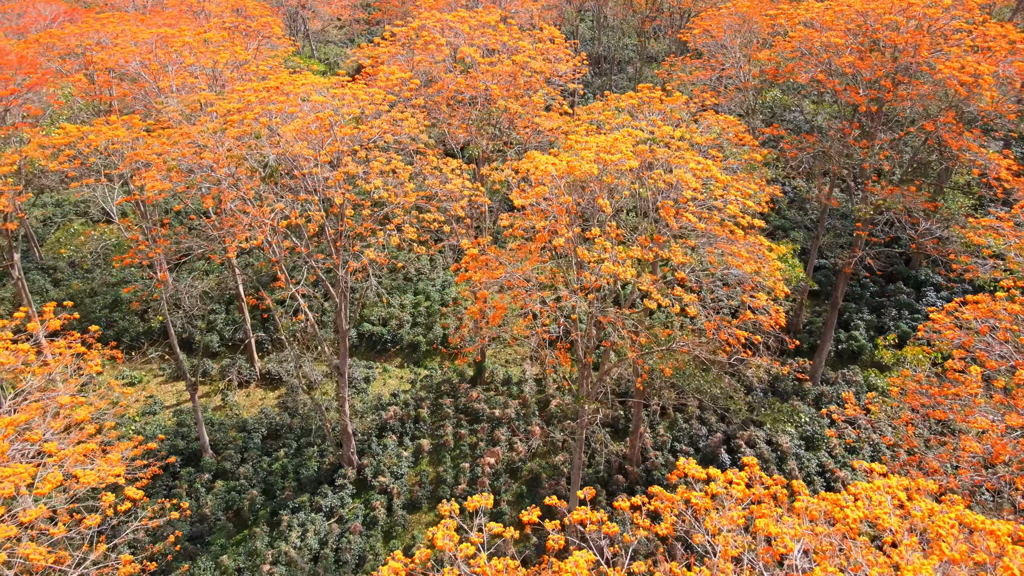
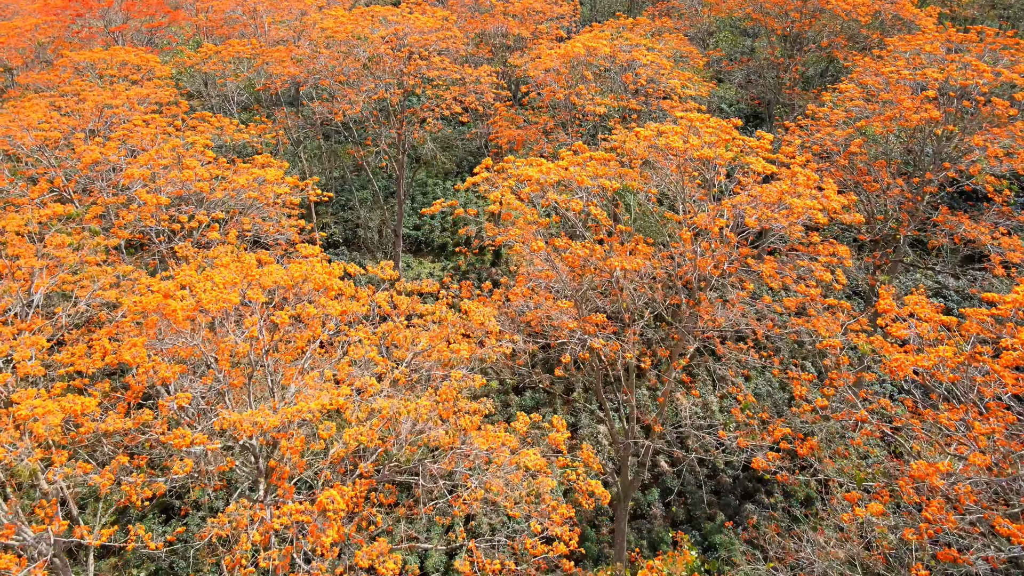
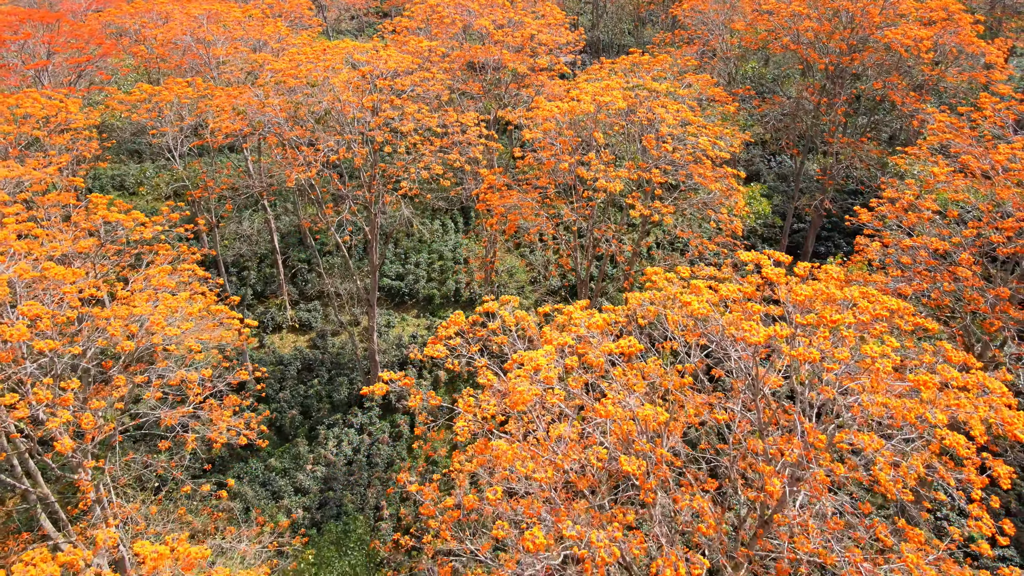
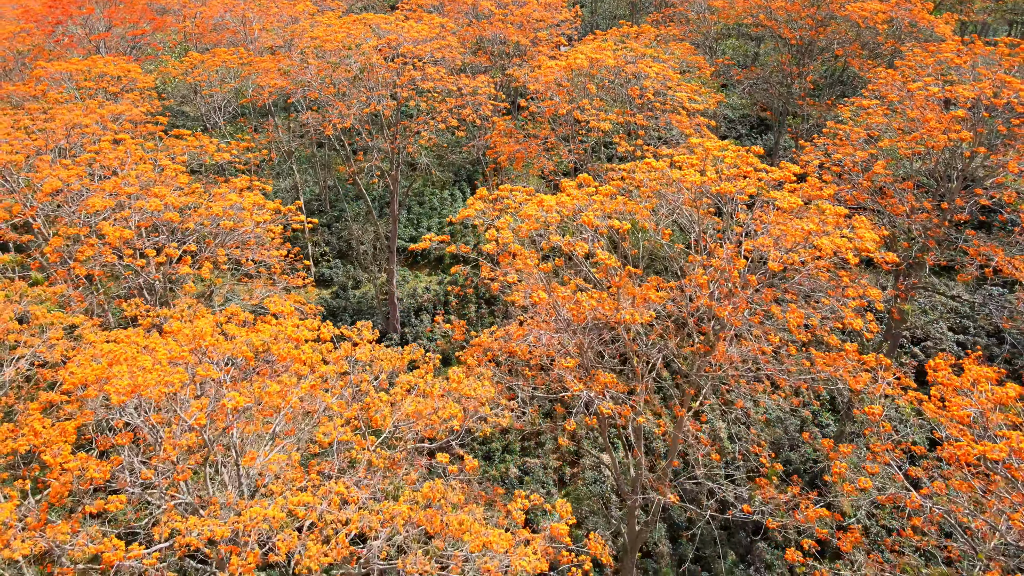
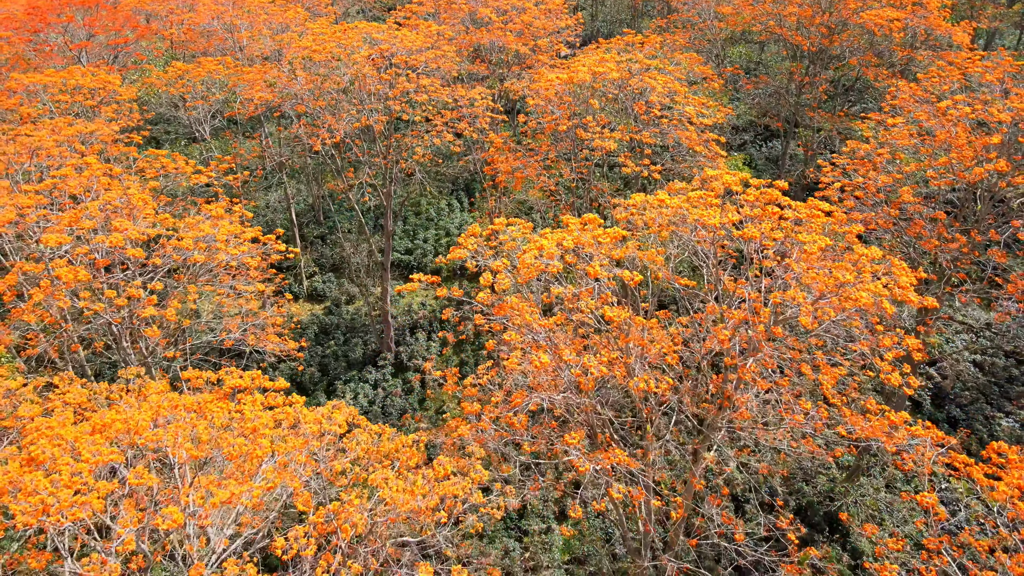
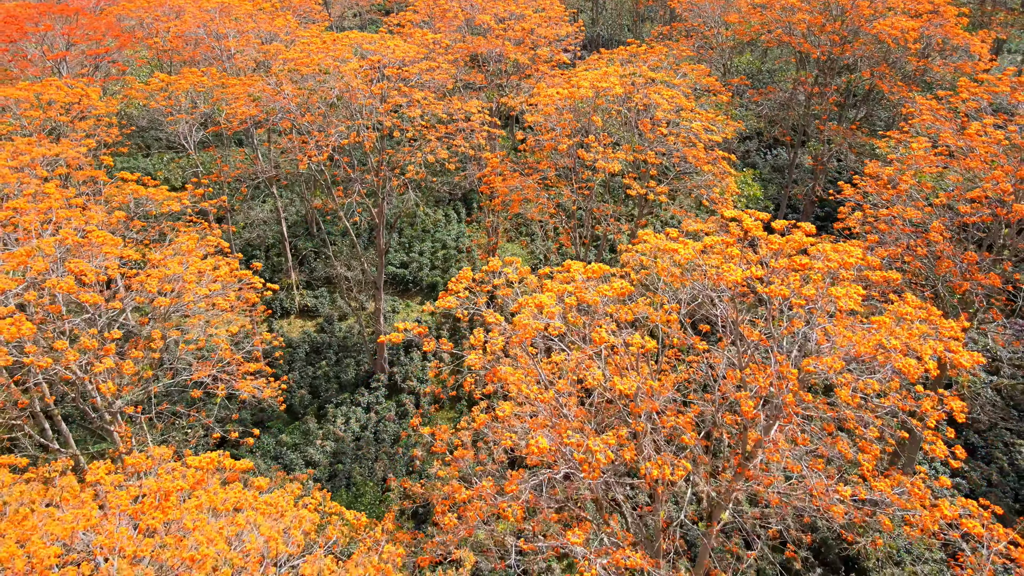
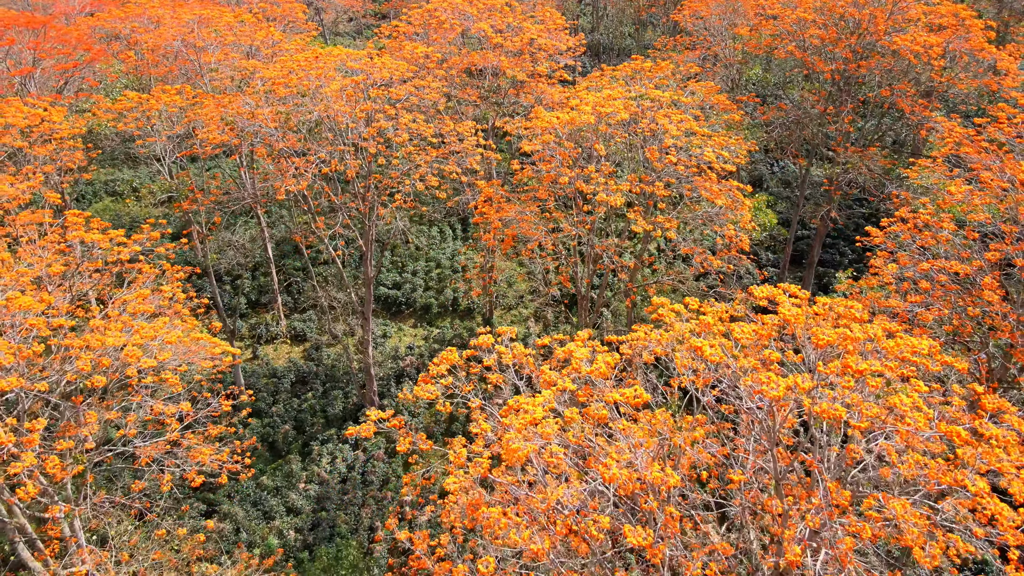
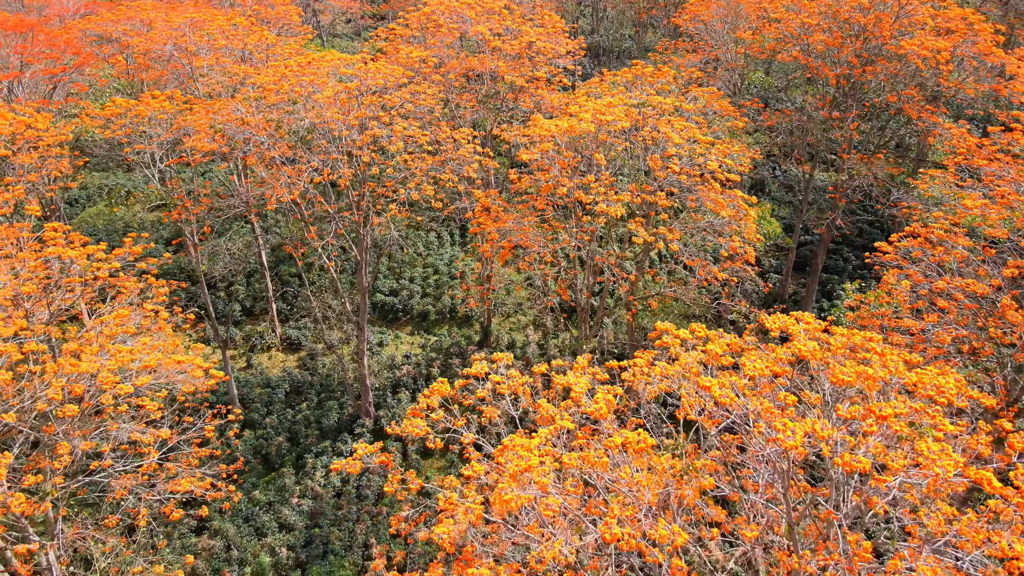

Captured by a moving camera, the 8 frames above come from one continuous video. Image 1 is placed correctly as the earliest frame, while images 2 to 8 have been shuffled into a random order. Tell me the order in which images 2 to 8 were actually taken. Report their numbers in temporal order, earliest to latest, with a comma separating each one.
8, 7, 3, 6, 5, 4, 2
